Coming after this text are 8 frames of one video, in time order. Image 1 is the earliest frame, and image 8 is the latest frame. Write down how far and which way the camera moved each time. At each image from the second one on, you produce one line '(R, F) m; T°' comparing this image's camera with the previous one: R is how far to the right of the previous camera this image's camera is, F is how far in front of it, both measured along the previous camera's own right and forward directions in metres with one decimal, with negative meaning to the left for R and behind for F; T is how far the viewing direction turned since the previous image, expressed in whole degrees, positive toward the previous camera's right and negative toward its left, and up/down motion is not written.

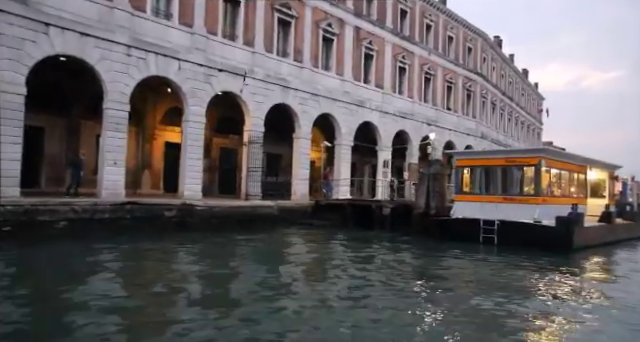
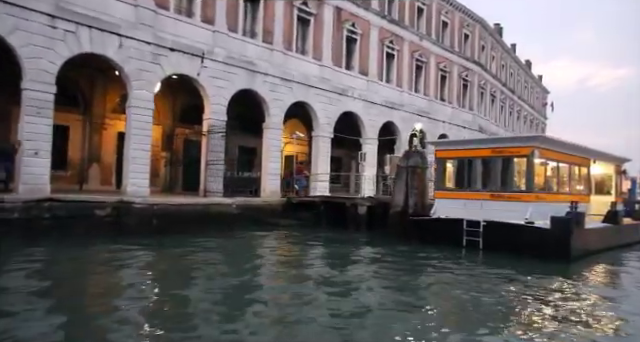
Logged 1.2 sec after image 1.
(+1.4, +2.1) m; -1°
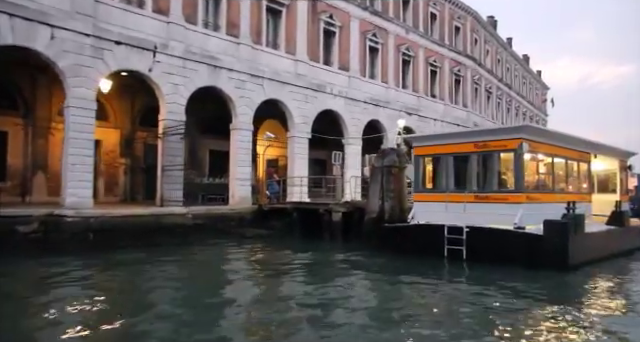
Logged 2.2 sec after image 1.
(+1.1, +1.7) m; 0°
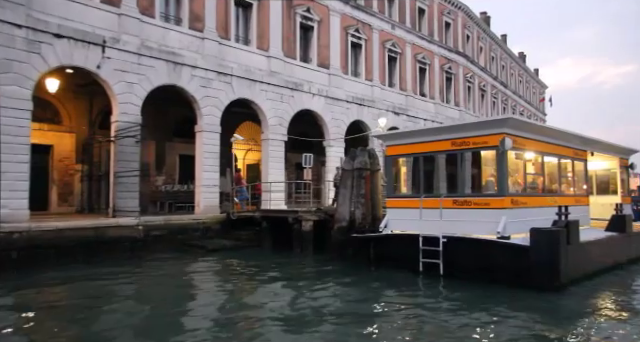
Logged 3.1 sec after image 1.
(+1.0, +1.4) m; 0°
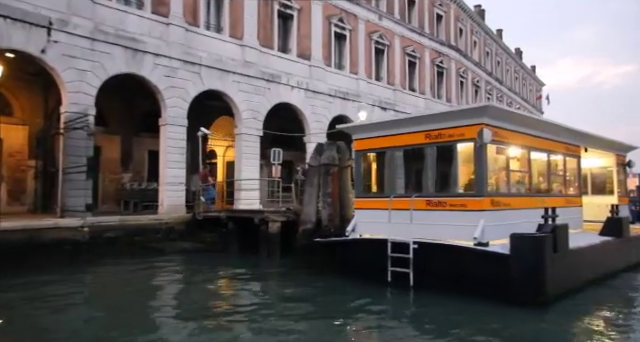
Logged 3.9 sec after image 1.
(+0.8, +1.2) m; 0°
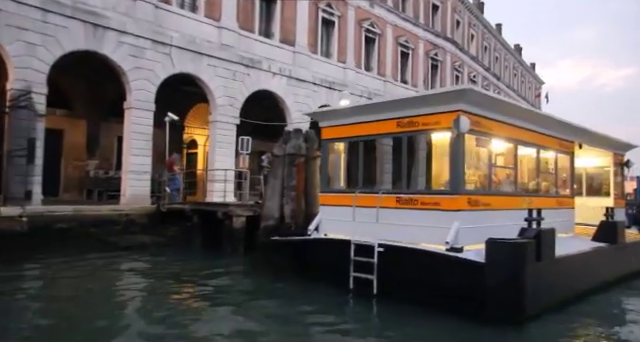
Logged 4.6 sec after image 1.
(+0.7, +1.1) m; 0°
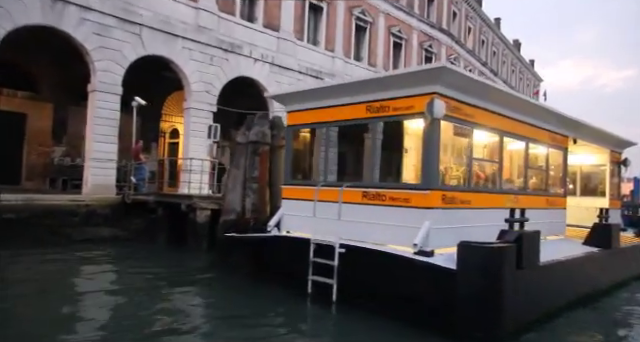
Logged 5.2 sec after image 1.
(+0.6, +0.9) m; 0°
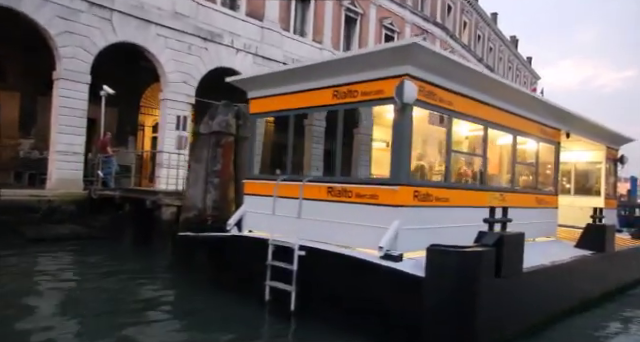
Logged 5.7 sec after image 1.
(+0.5, +0.7) m; 0°
